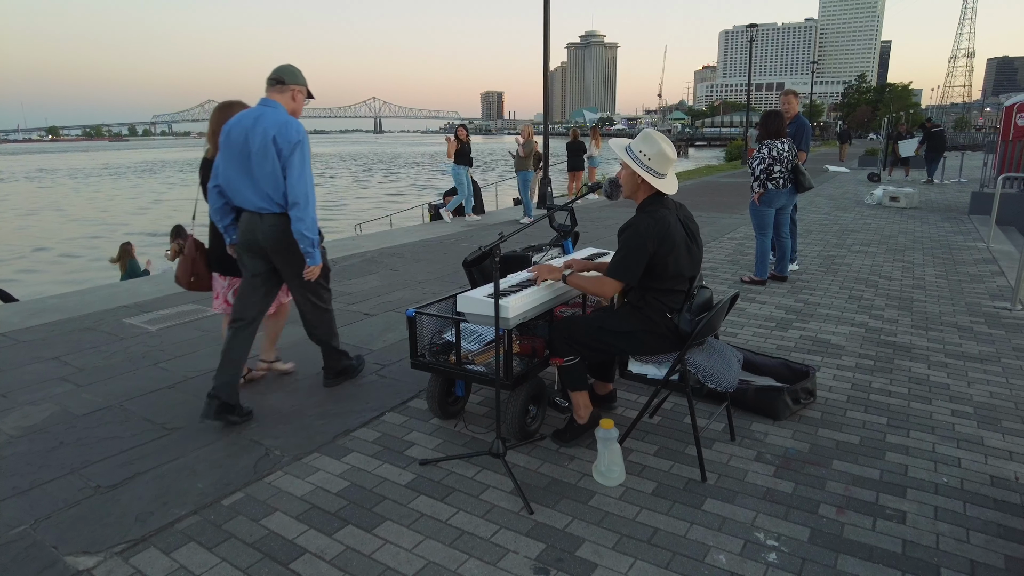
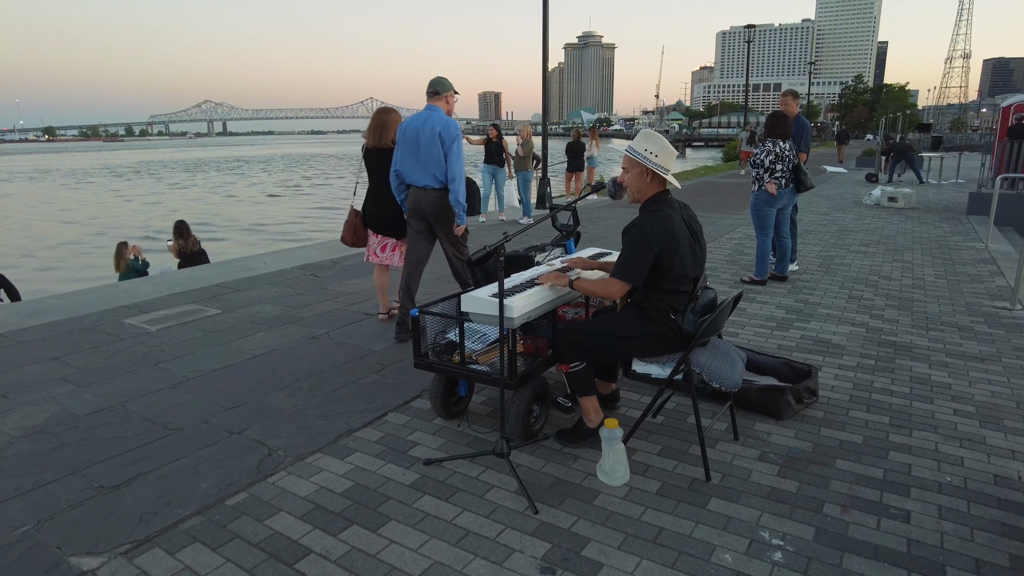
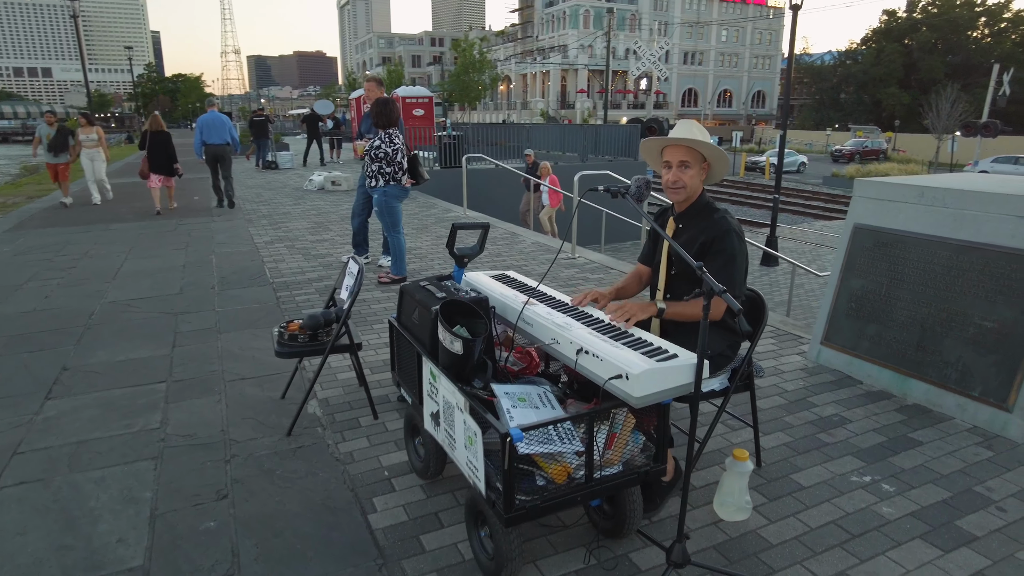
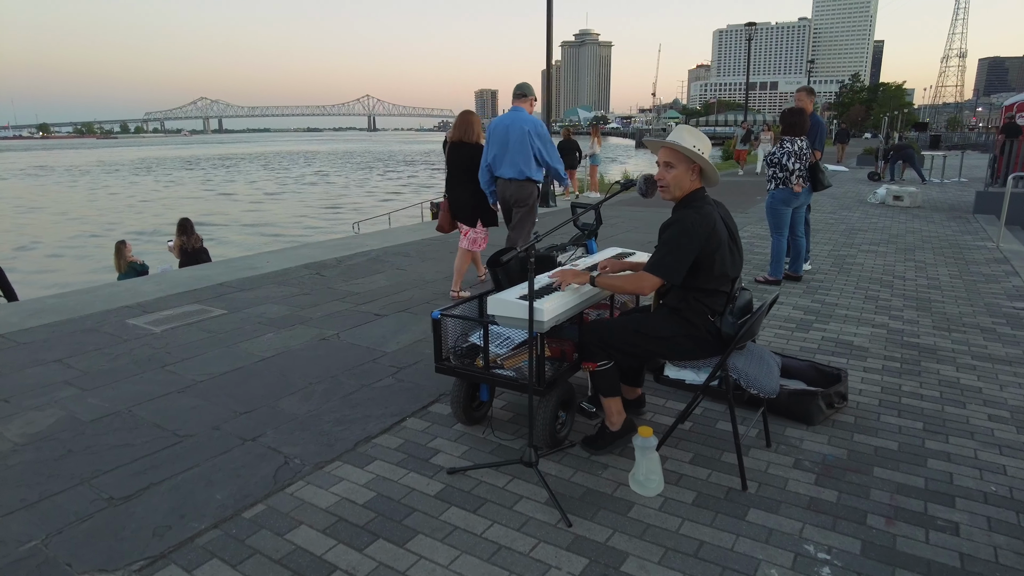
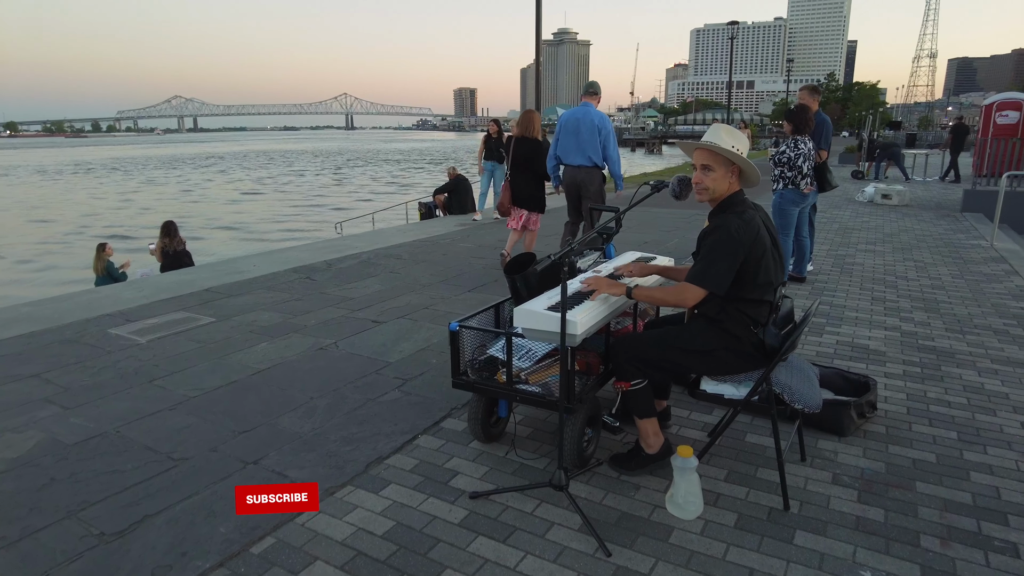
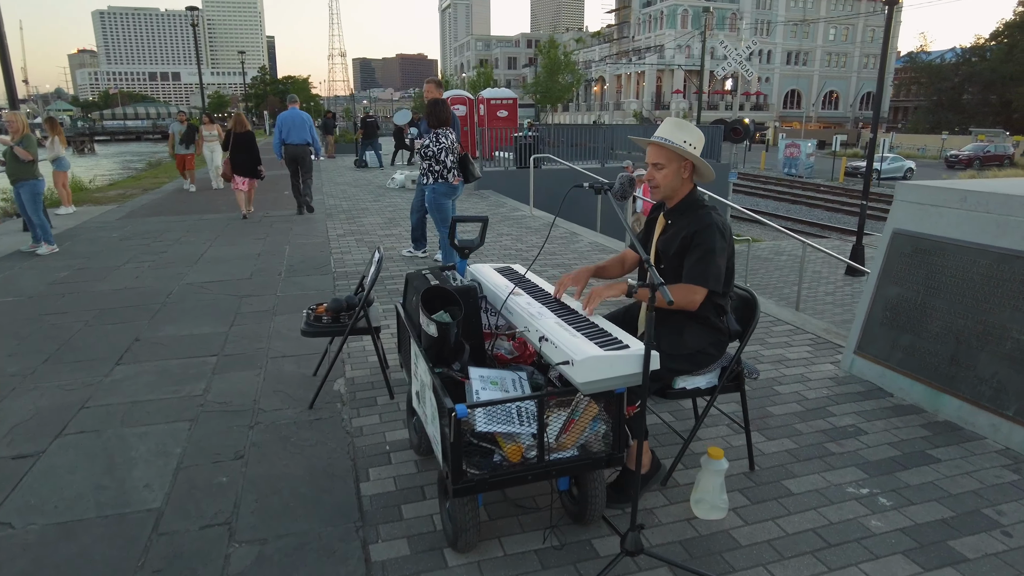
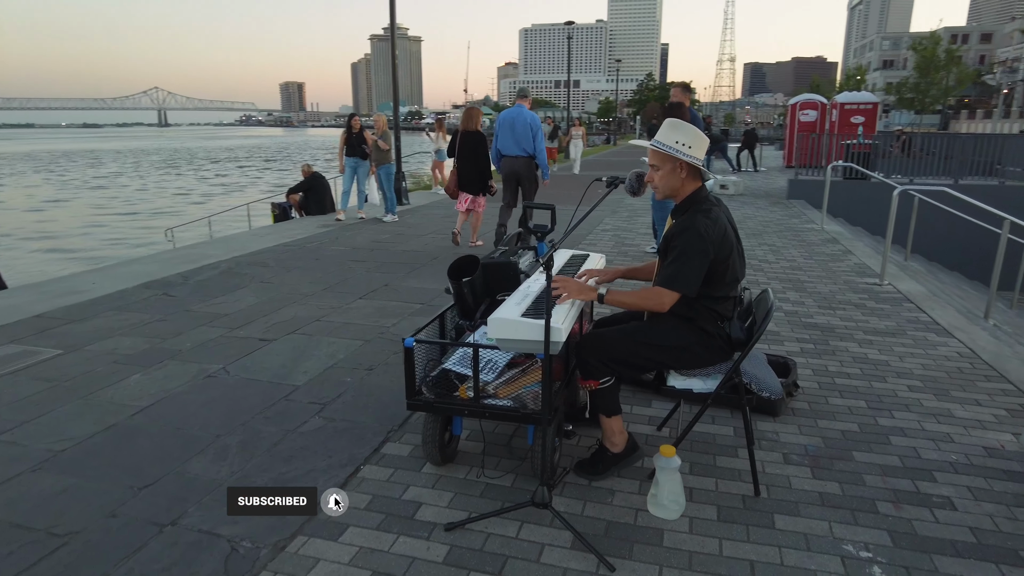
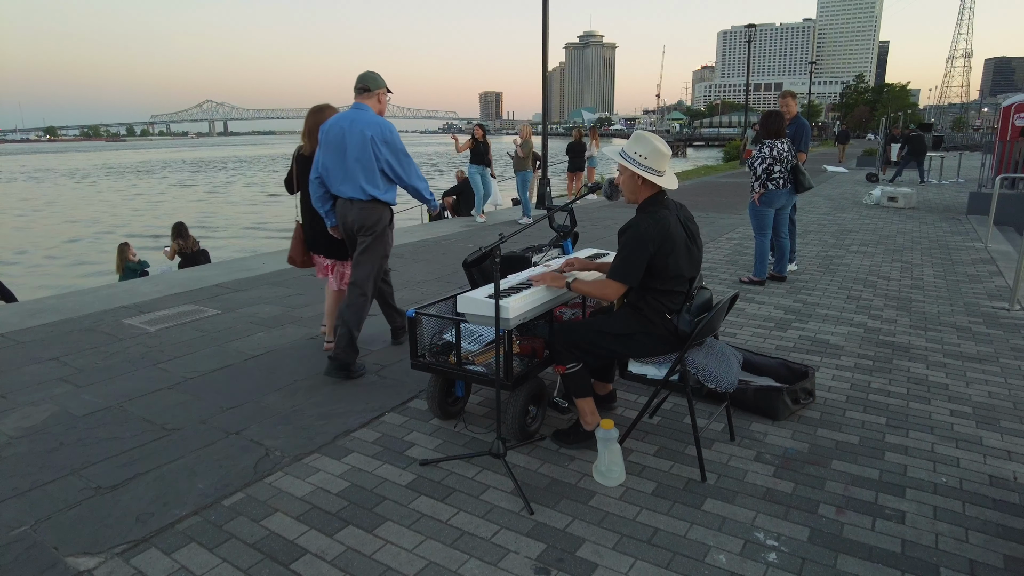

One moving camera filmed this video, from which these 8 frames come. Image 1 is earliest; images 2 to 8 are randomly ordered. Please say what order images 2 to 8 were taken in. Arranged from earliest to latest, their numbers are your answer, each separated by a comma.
8, 2, 4, 5, 7, 6, 3
